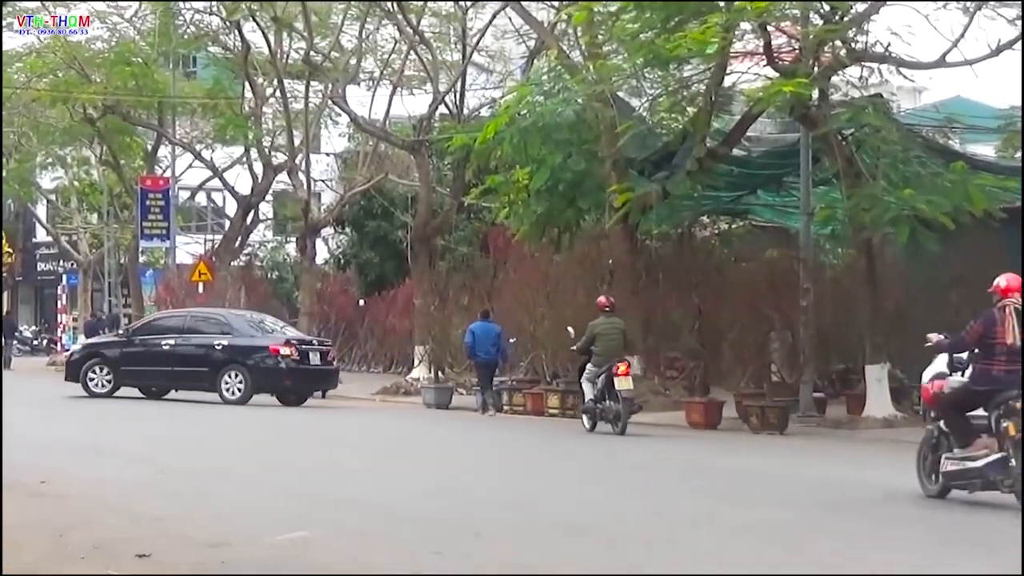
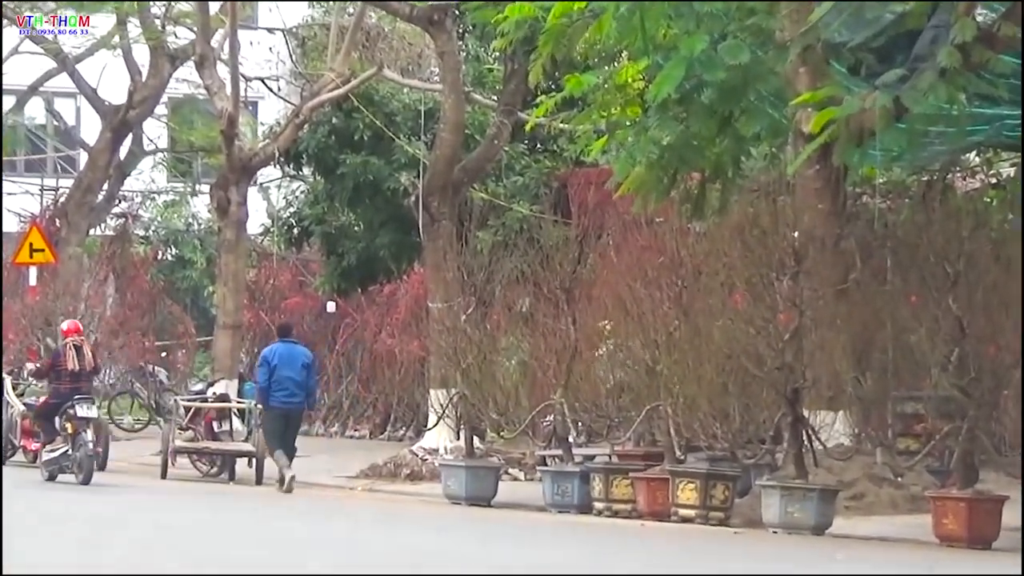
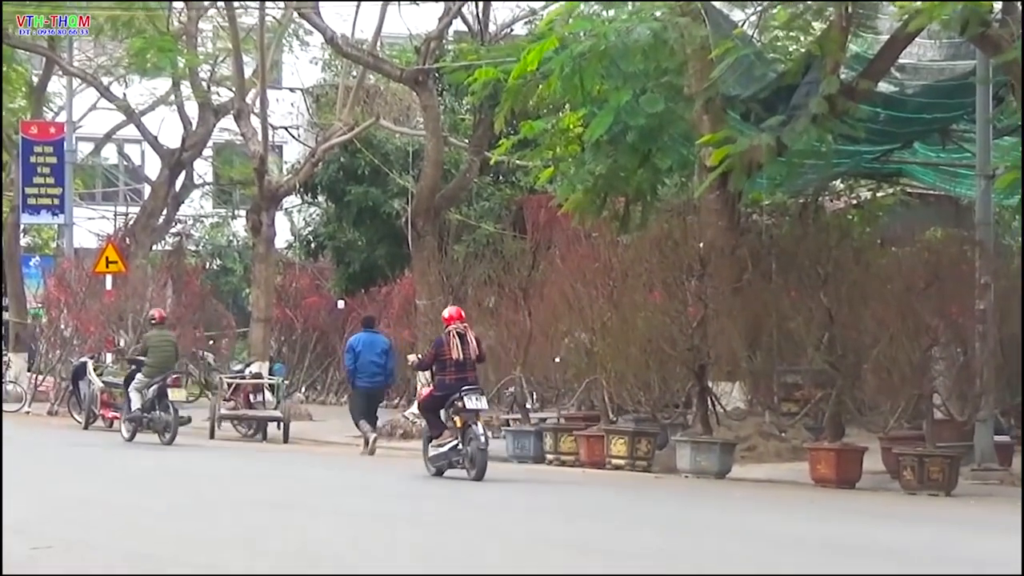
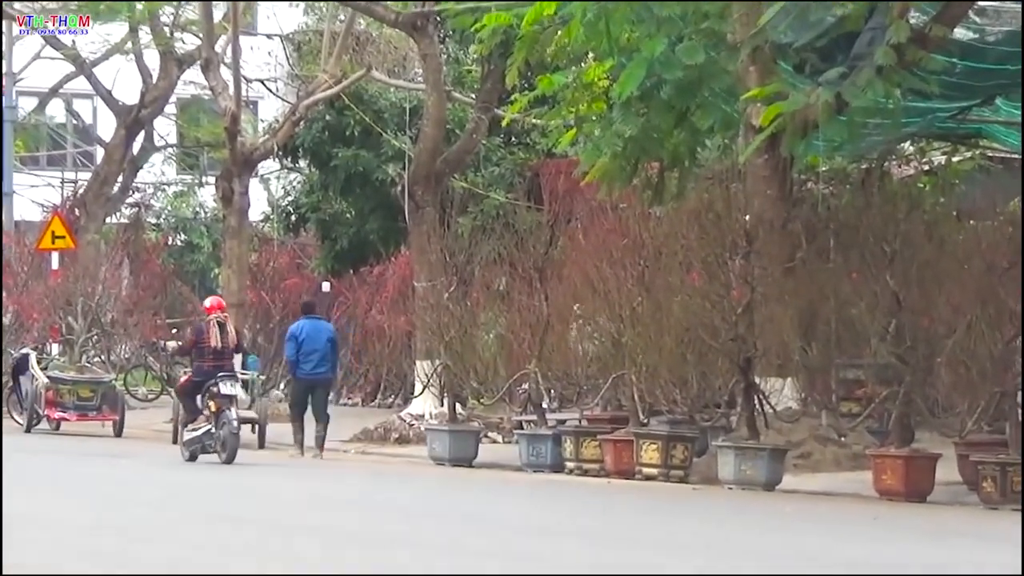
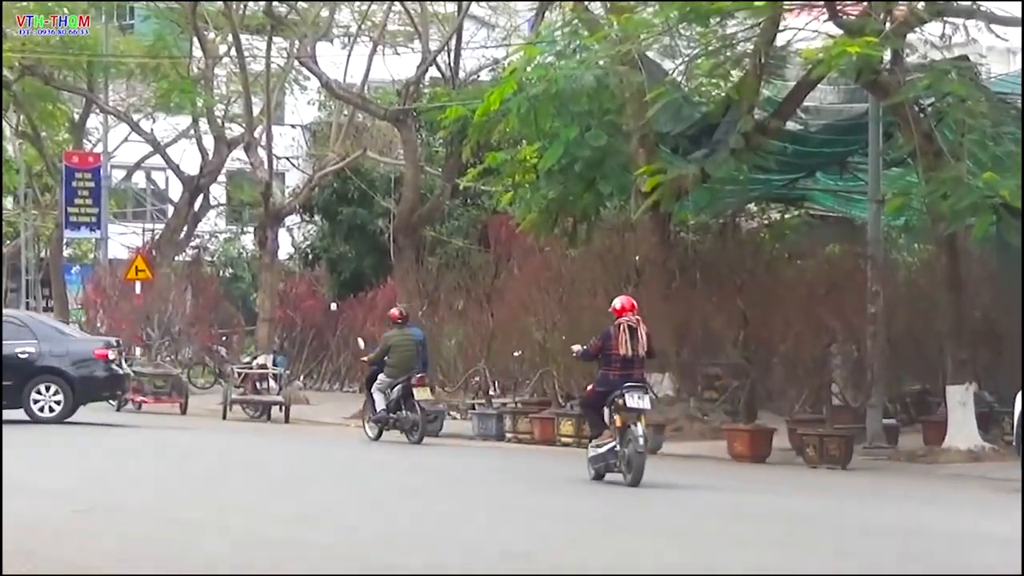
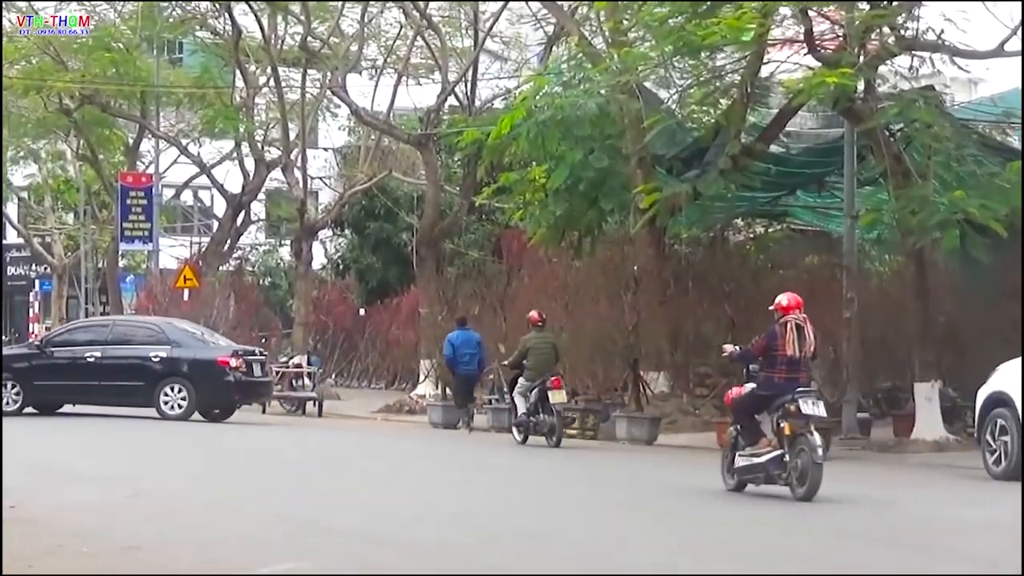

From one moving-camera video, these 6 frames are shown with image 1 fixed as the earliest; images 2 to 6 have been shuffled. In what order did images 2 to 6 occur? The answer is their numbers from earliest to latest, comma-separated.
6, 5, 3, 4, 2
